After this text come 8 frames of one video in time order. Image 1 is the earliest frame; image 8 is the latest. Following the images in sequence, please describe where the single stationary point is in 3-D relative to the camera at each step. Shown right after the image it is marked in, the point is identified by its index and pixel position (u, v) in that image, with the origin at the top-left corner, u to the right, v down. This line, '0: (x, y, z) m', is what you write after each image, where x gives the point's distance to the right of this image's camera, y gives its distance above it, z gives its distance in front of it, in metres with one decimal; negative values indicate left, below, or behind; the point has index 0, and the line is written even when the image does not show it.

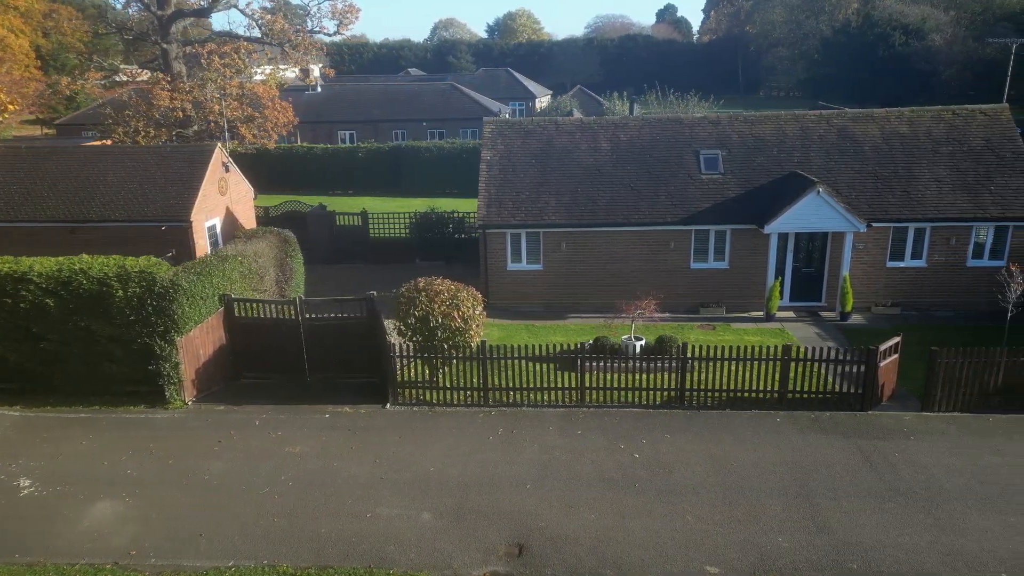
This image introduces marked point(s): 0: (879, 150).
0: (+9.4, +3.5, +19.4) m
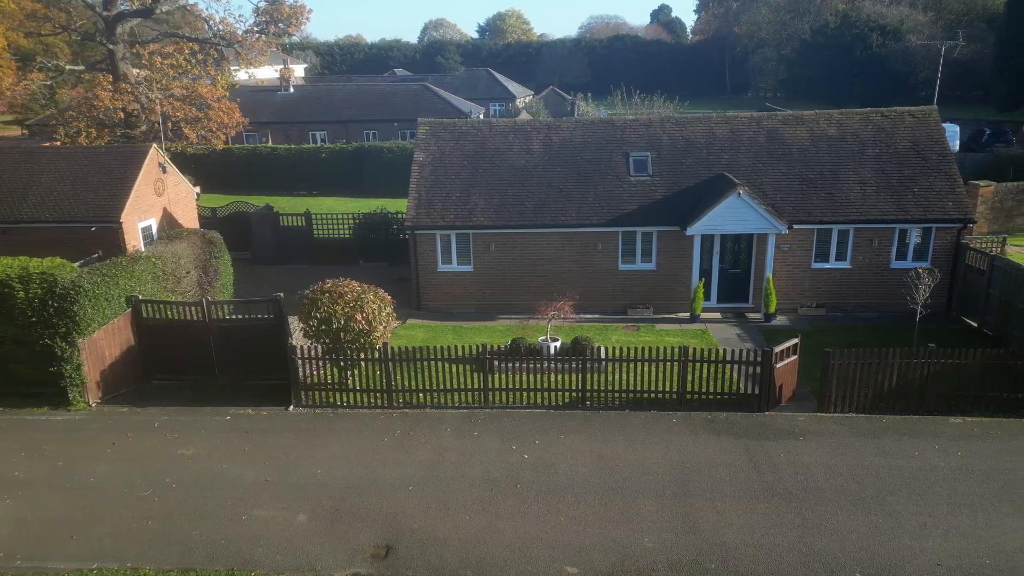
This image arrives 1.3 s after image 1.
0: (+7.6, +3.5, +19.5) m
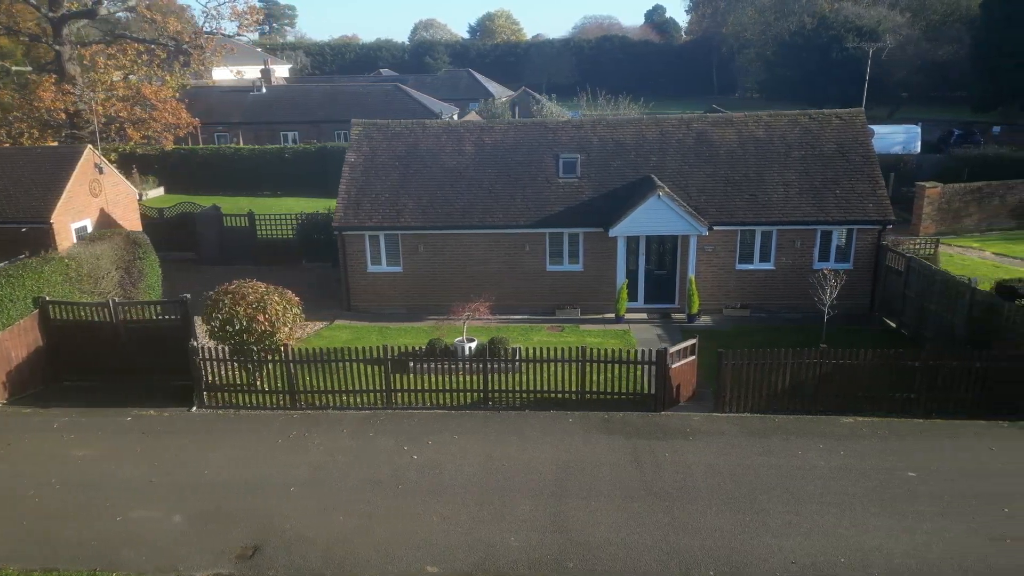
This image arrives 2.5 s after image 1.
0: (+5.7, +3.5, +19.7) m
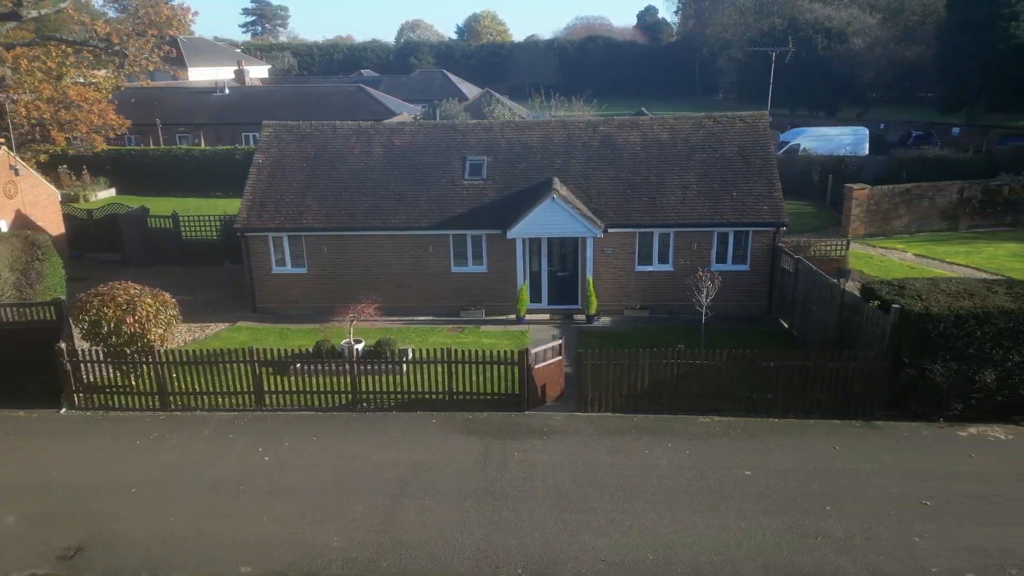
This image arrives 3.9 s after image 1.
0: (+3.2, +3.4, +19.8) m
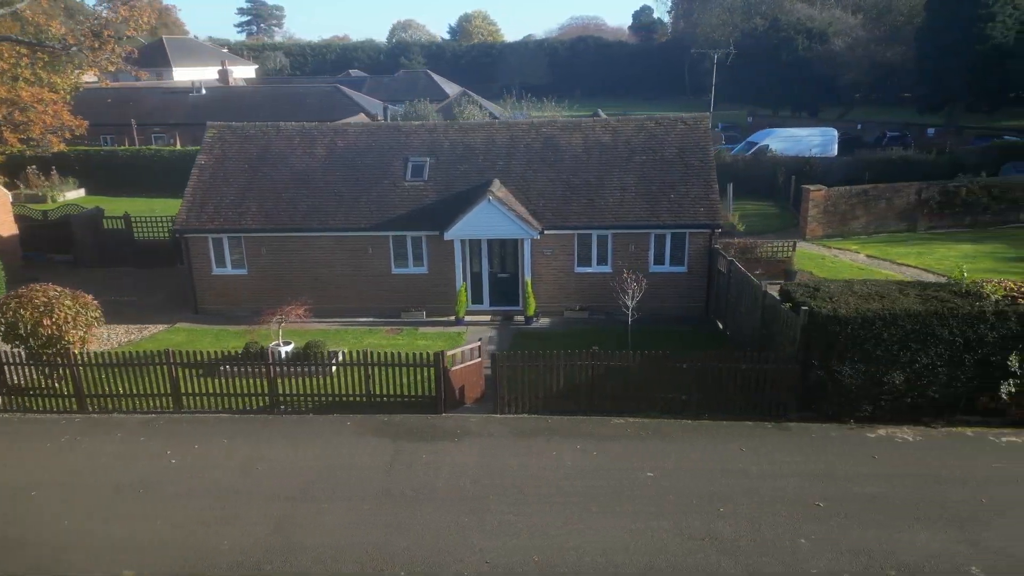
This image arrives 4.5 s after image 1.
0: (+1.7, +3.4, +19.9) m
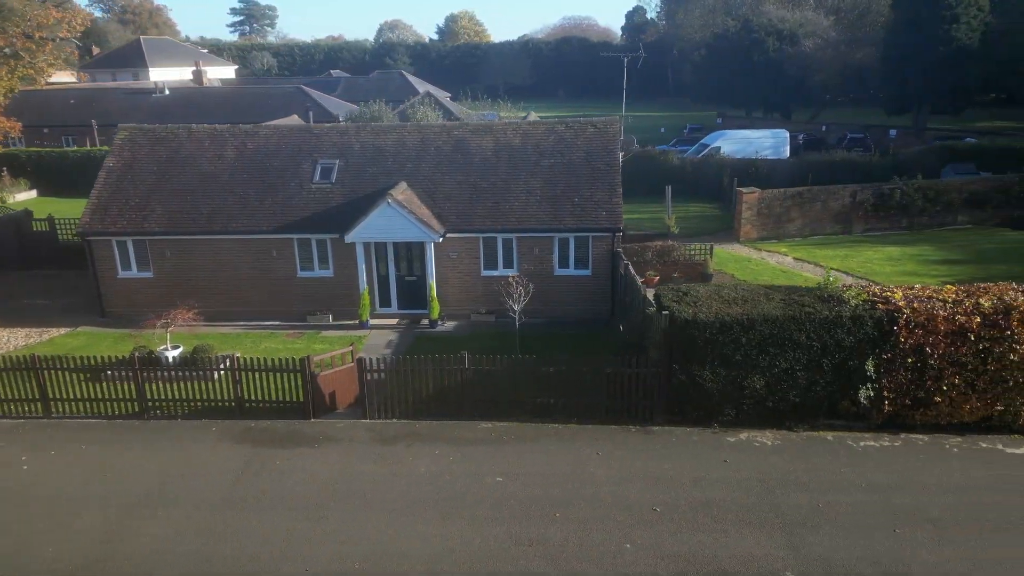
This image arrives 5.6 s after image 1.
0: (-0.7, +3.3, +19.9) m
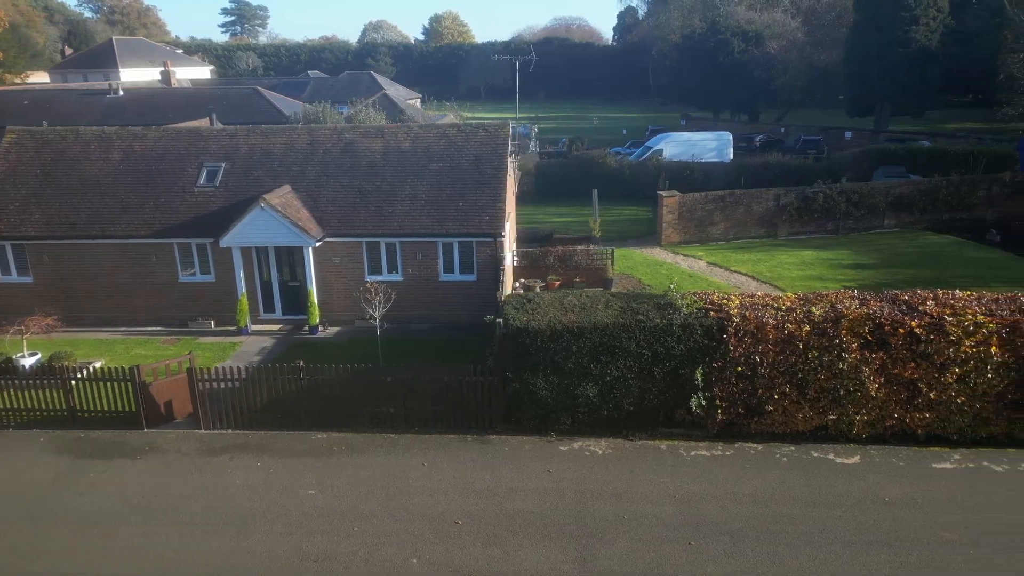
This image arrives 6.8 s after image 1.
0: (-3.6, +3.2, +19.6) m
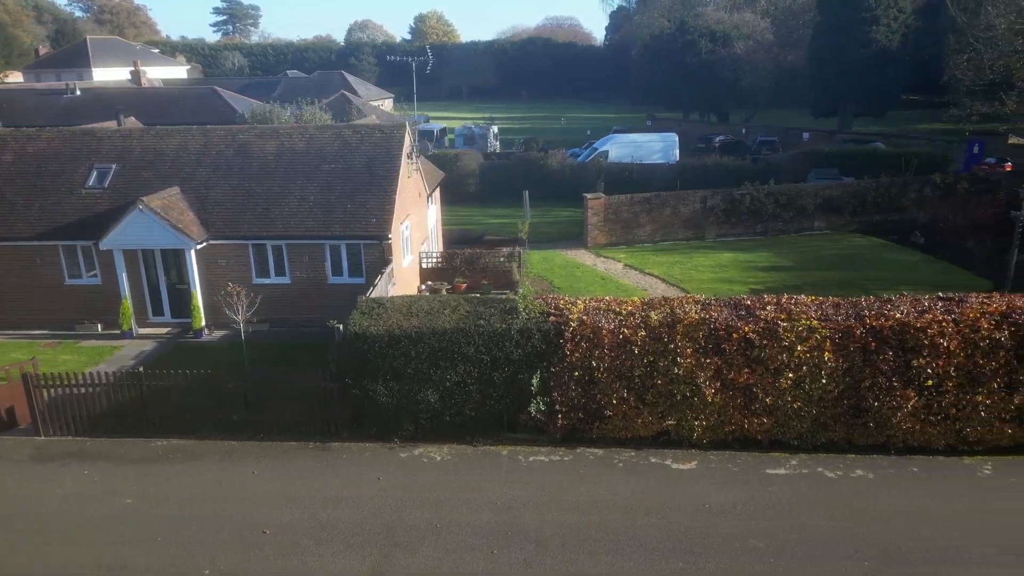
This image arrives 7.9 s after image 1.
0: (-6.3, +3.1, +19.5) m
